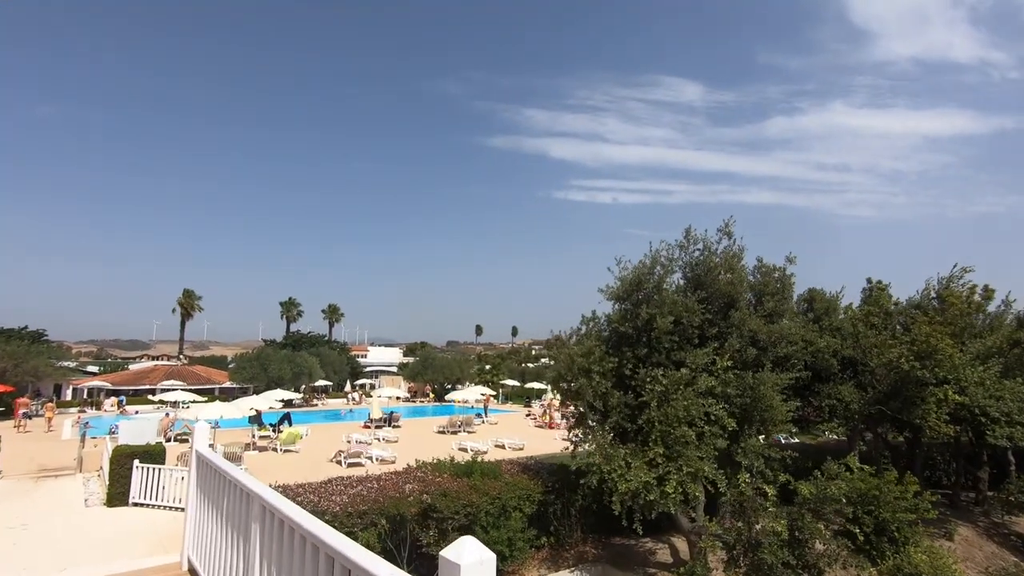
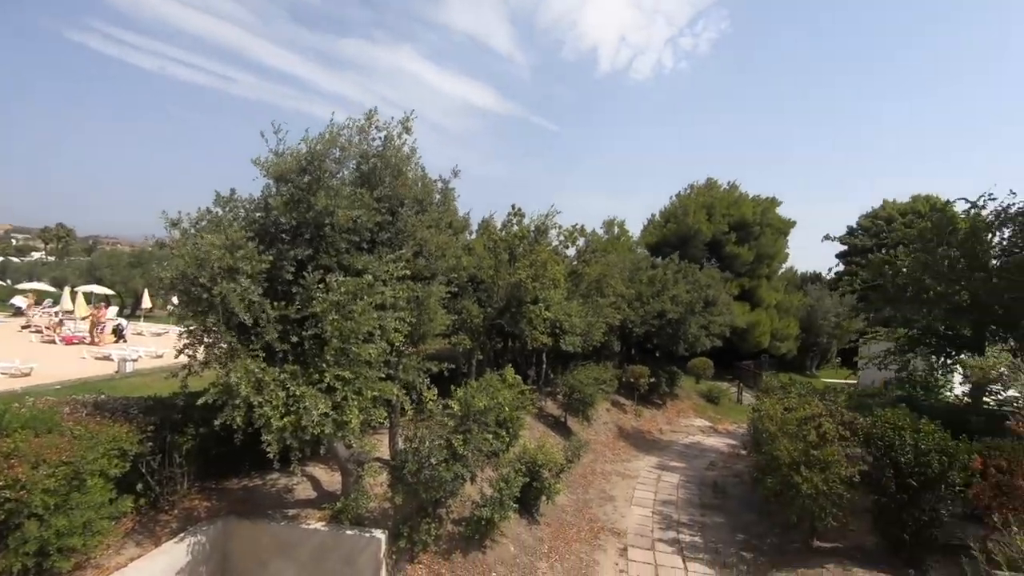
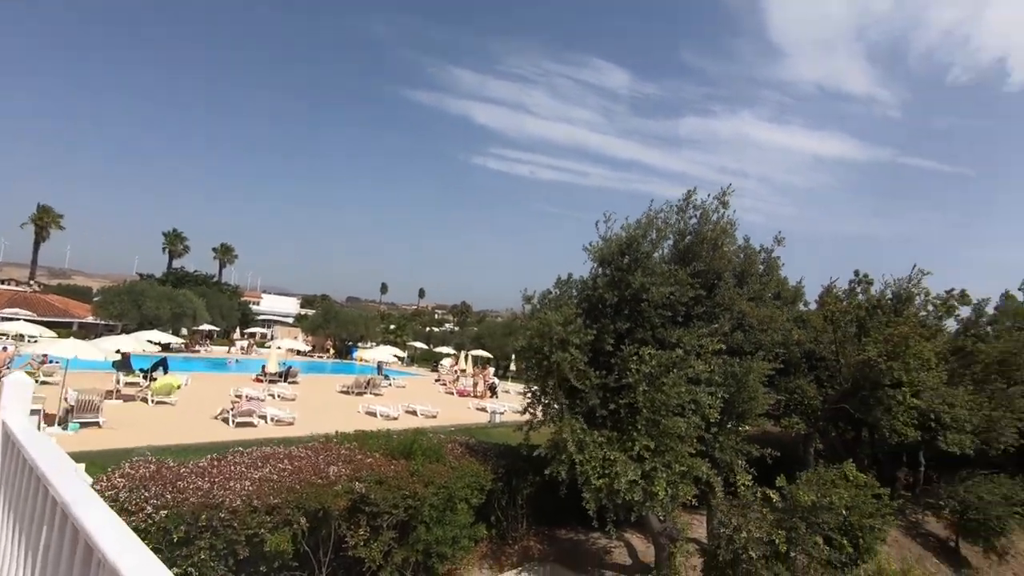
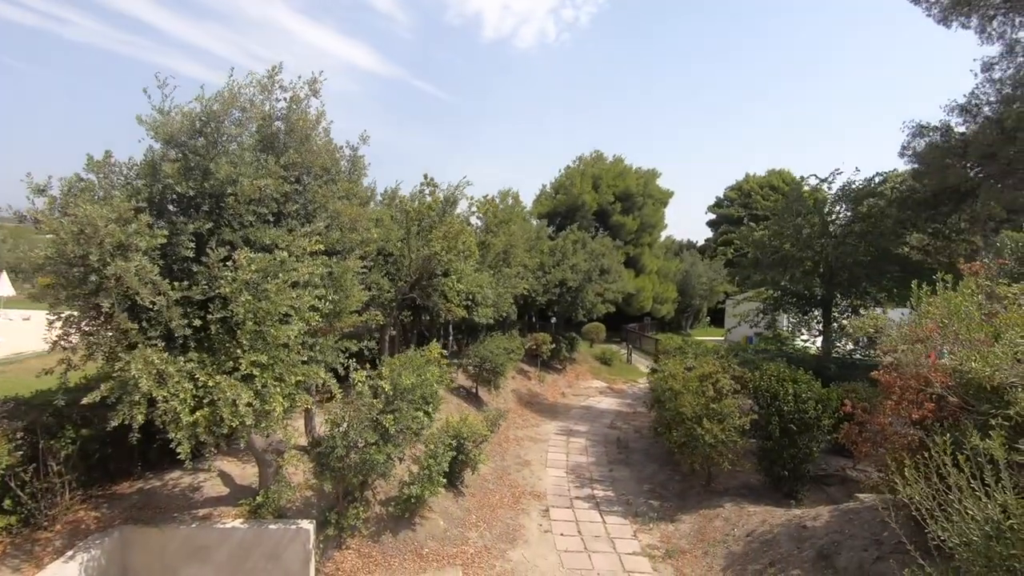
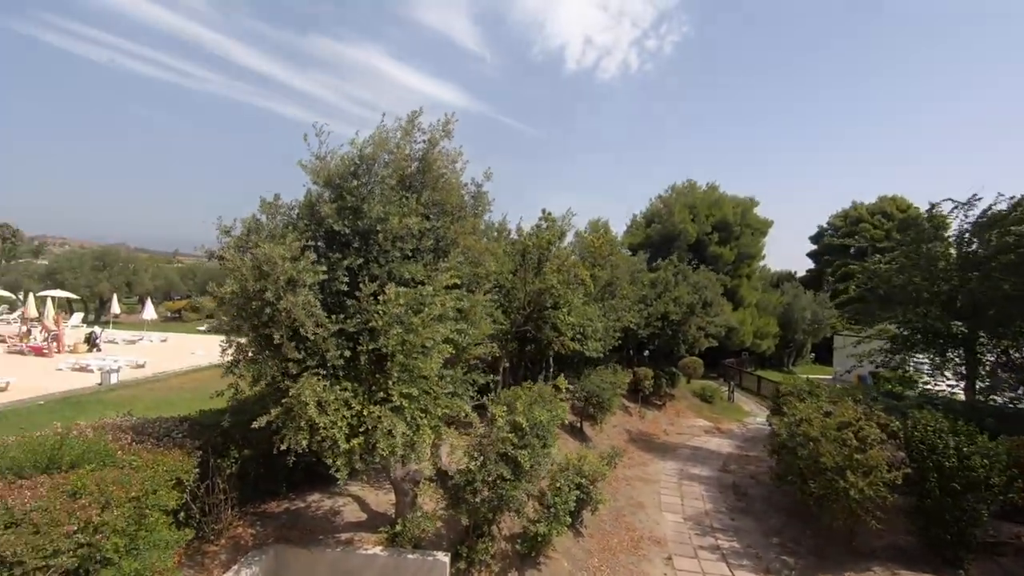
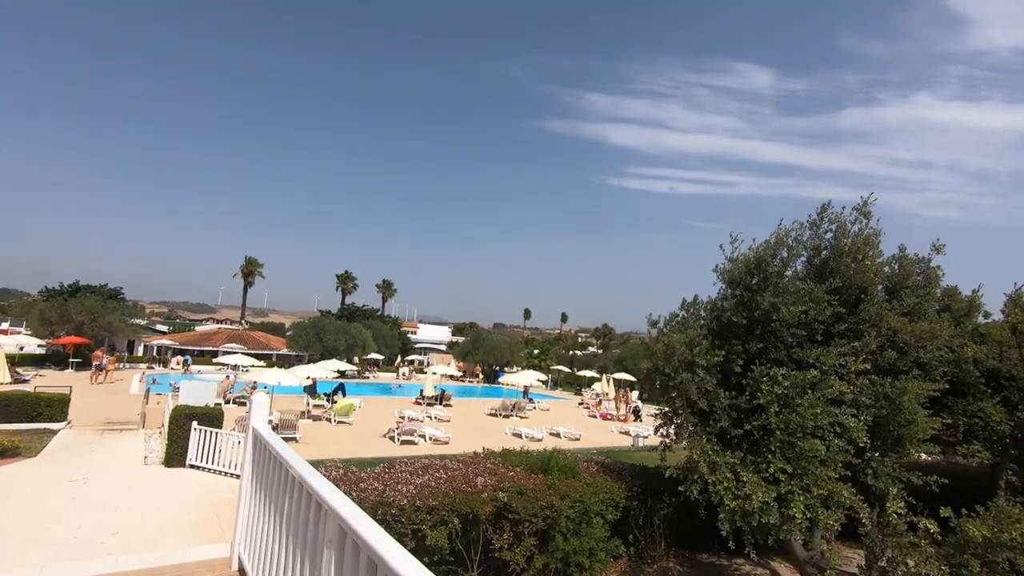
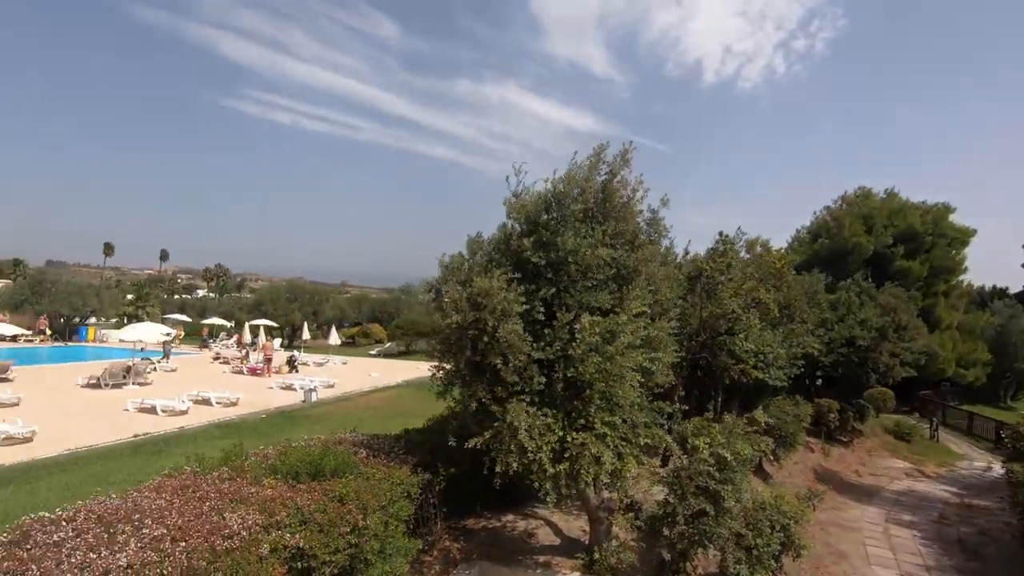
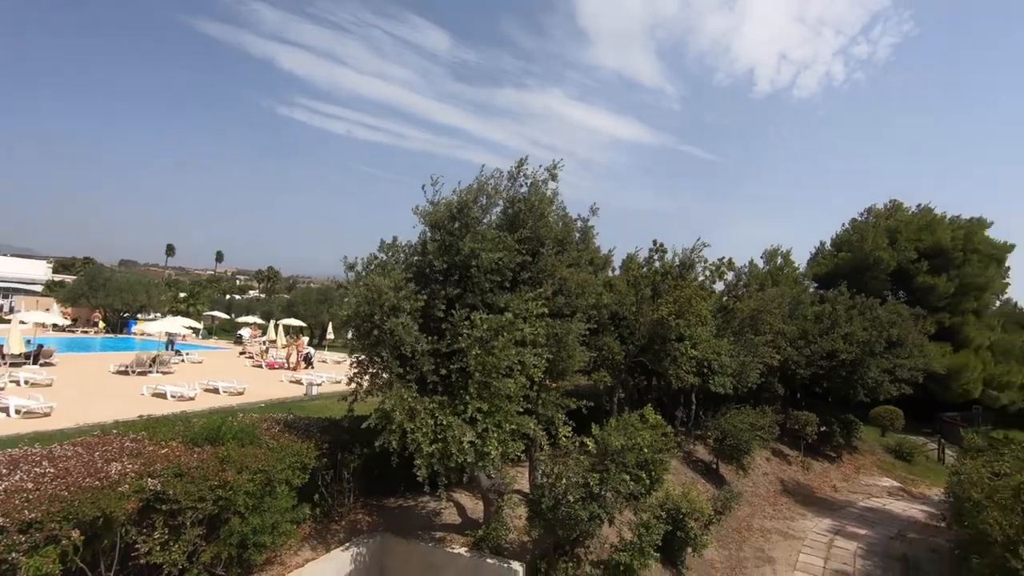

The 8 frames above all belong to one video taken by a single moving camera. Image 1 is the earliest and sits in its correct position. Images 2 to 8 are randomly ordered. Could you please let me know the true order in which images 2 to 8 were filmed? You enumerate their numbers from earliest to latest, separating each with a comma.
6, 3, 8, 2, 4, 5, 7
